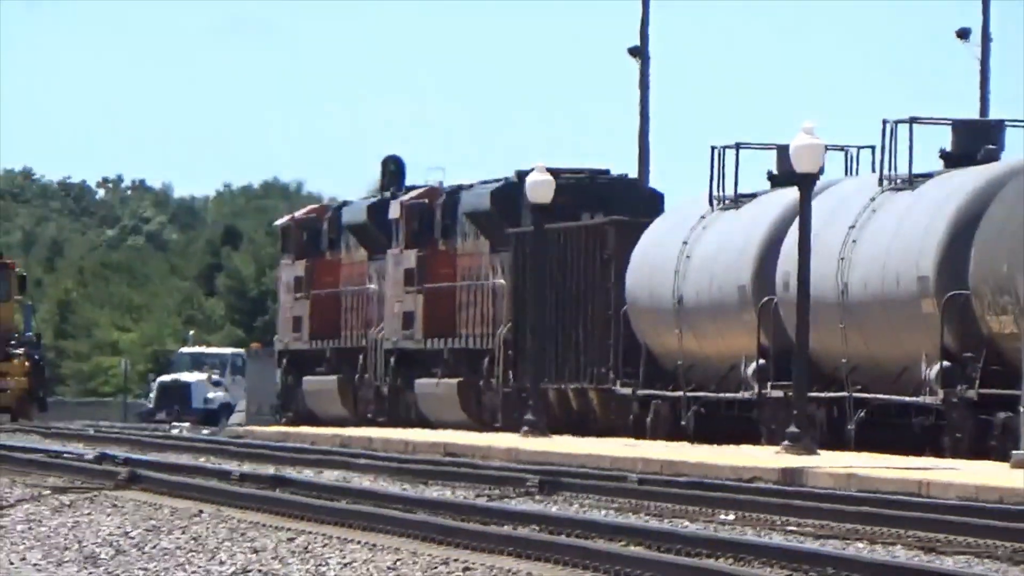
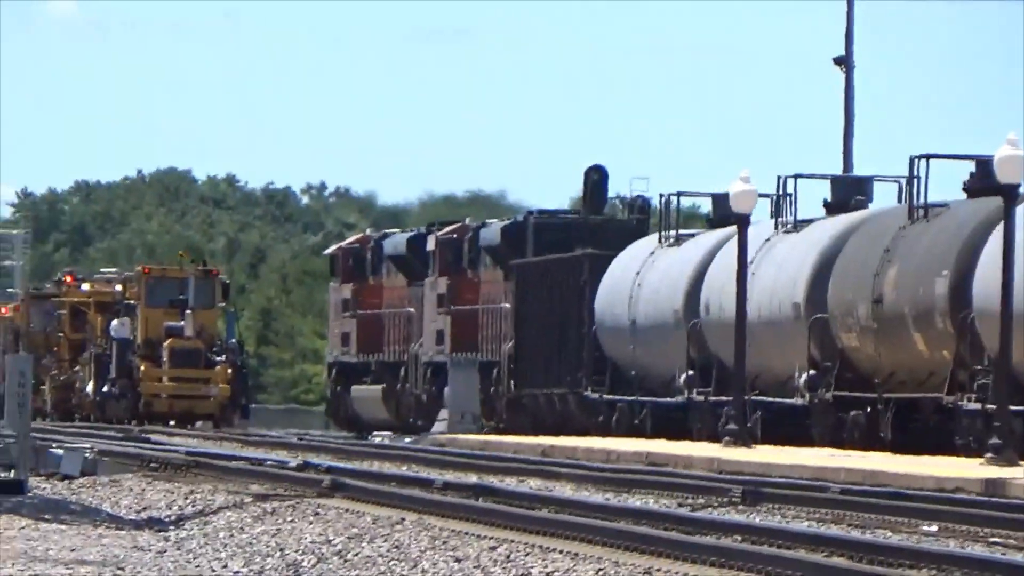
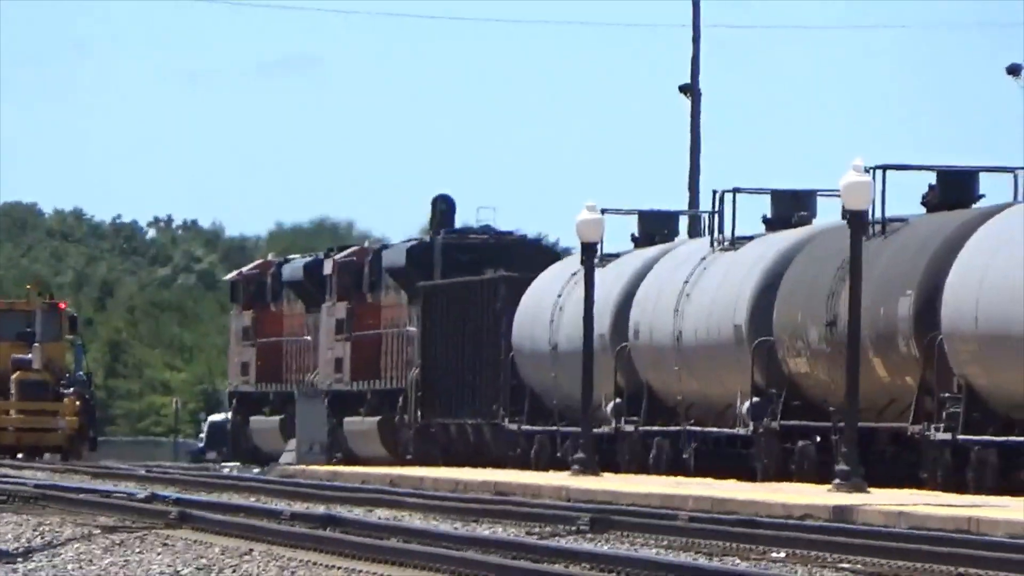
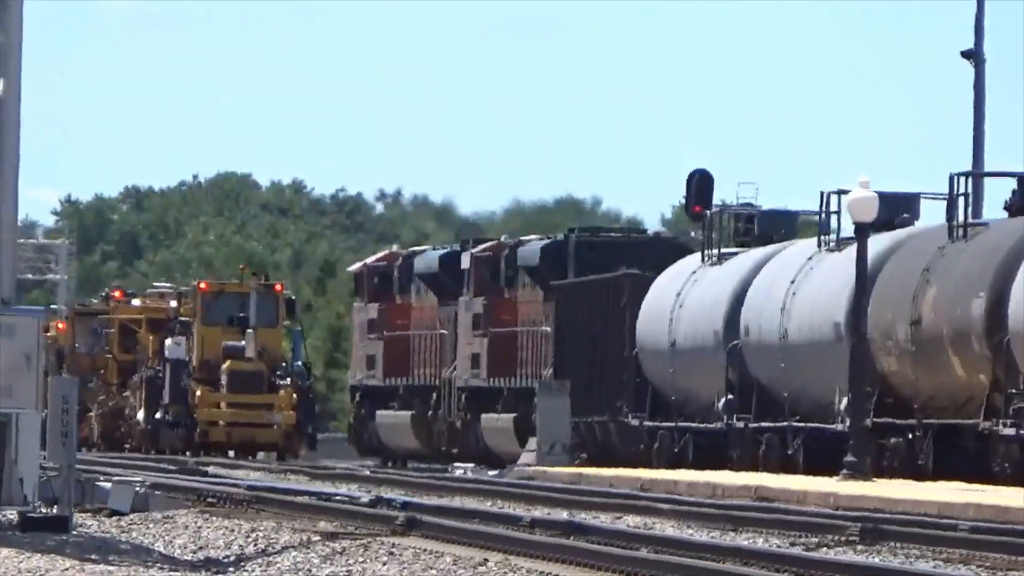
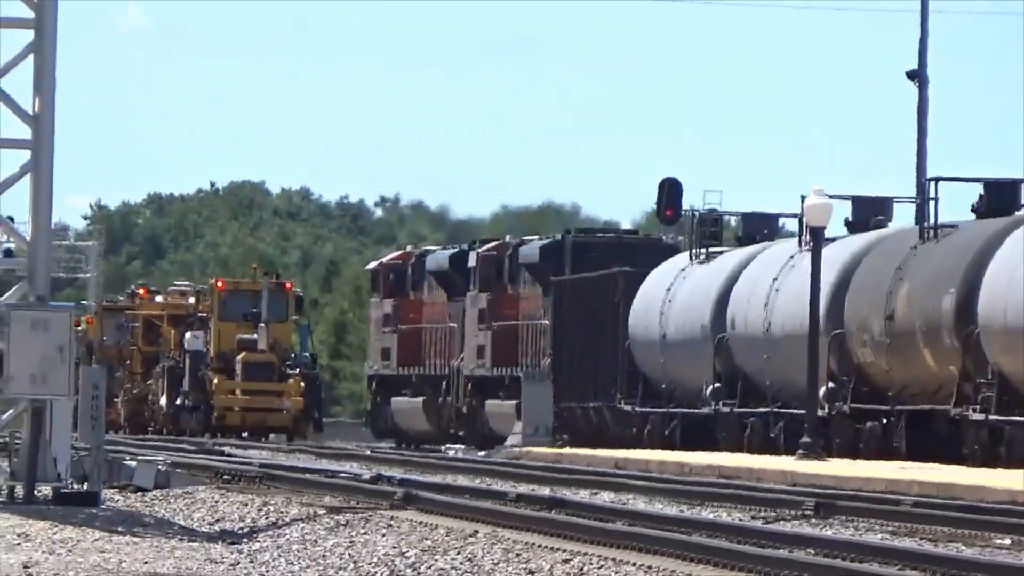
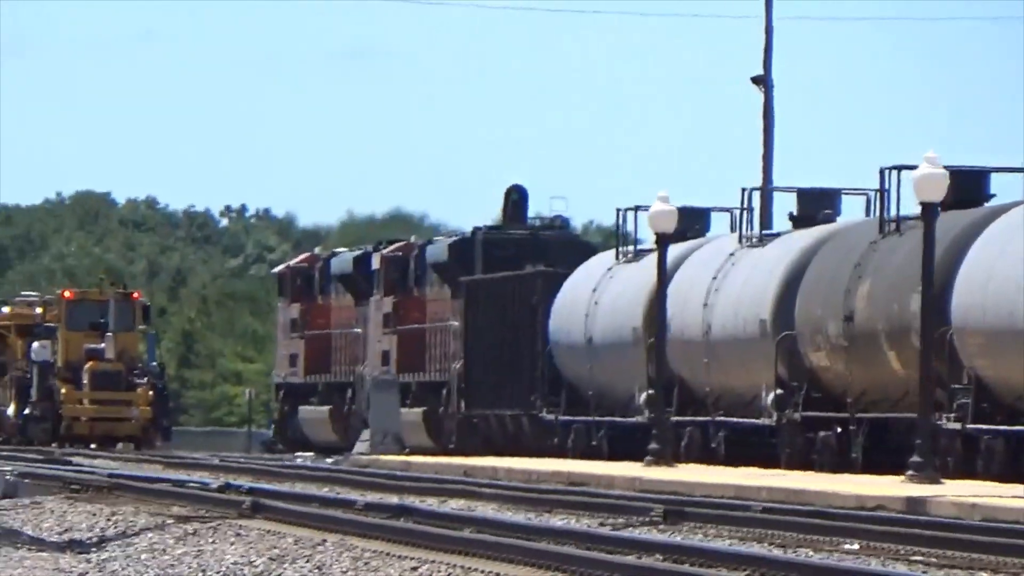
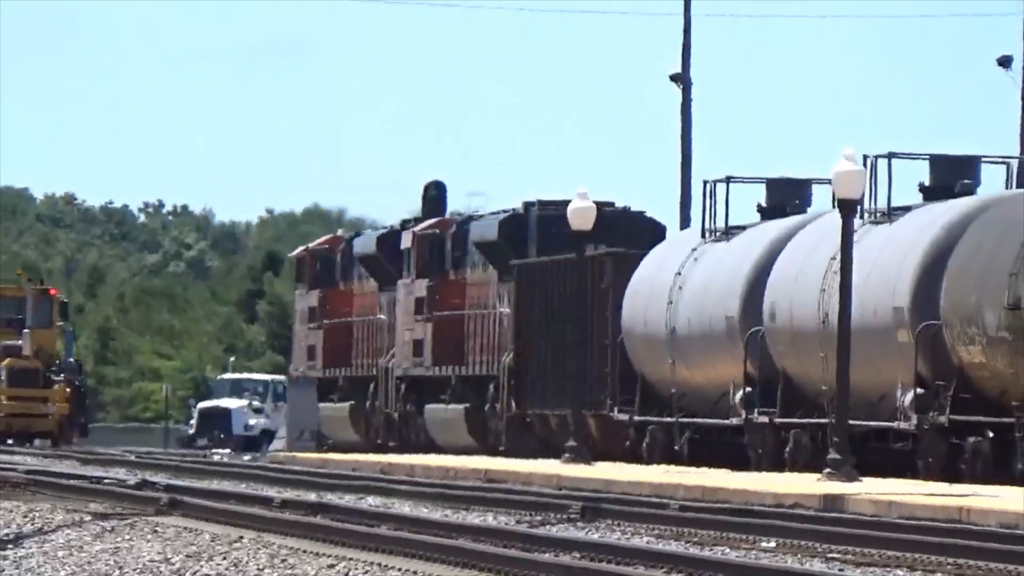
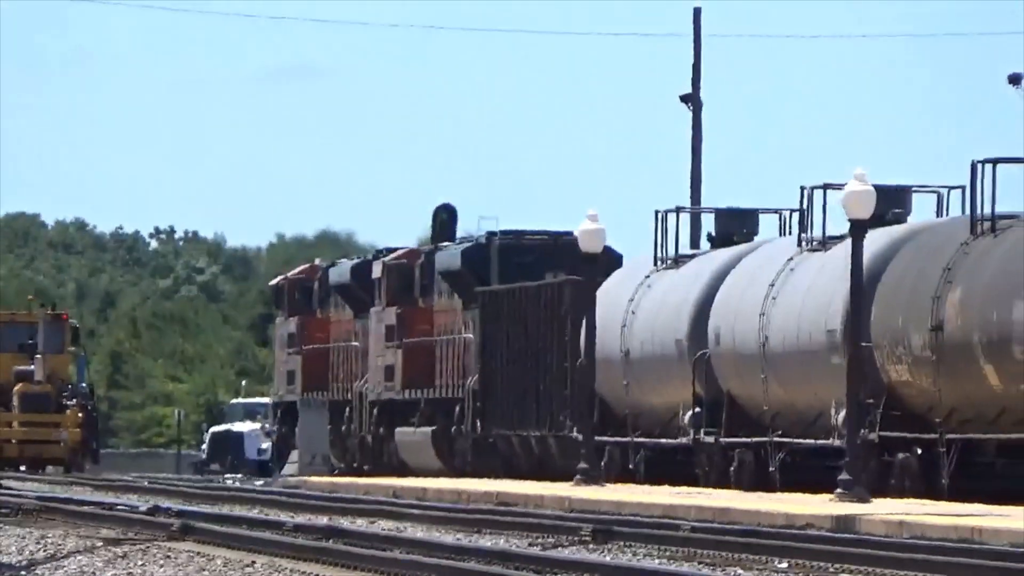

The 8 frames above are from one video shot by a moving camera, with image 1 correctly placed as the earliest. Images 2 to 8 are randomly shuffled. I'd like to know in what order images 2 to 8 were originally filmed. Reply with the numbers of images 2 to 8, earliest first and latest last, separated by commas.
7, 8, 3, 6, 2, 5, 4
